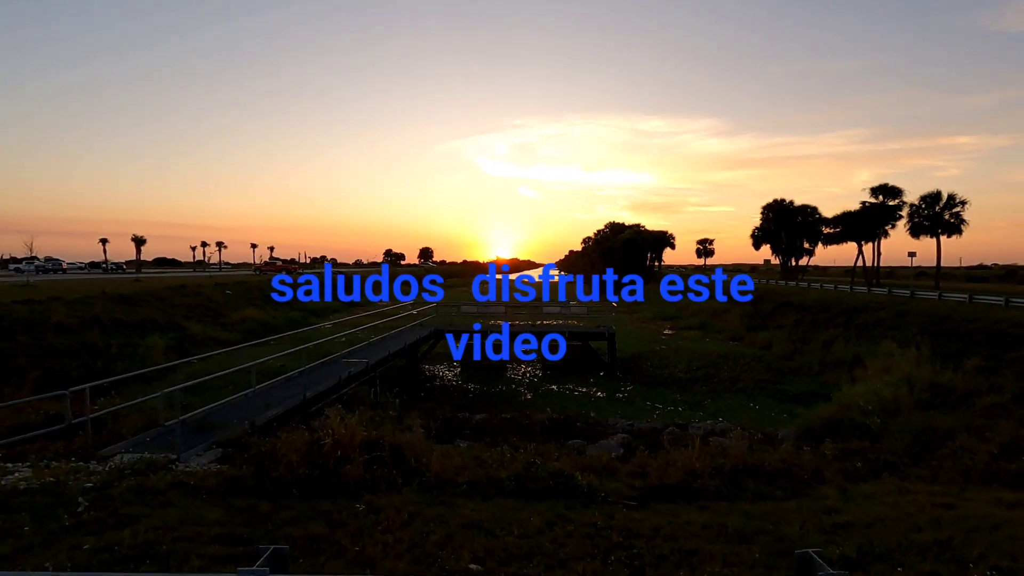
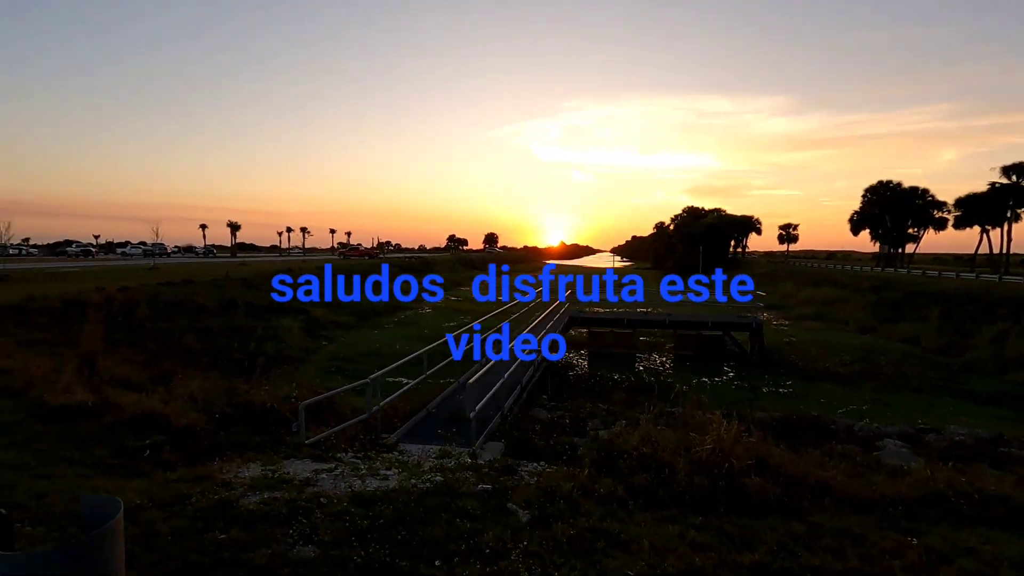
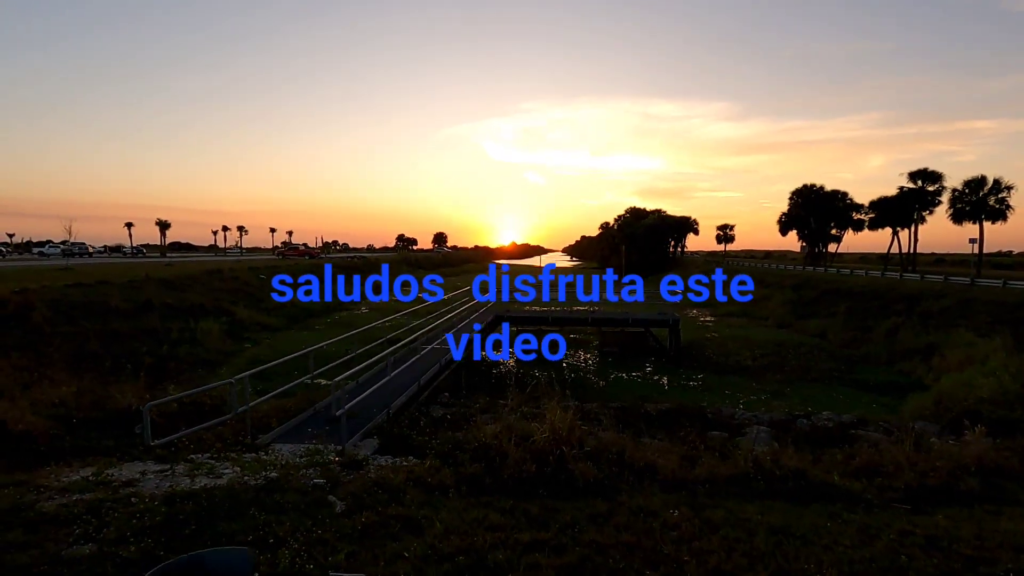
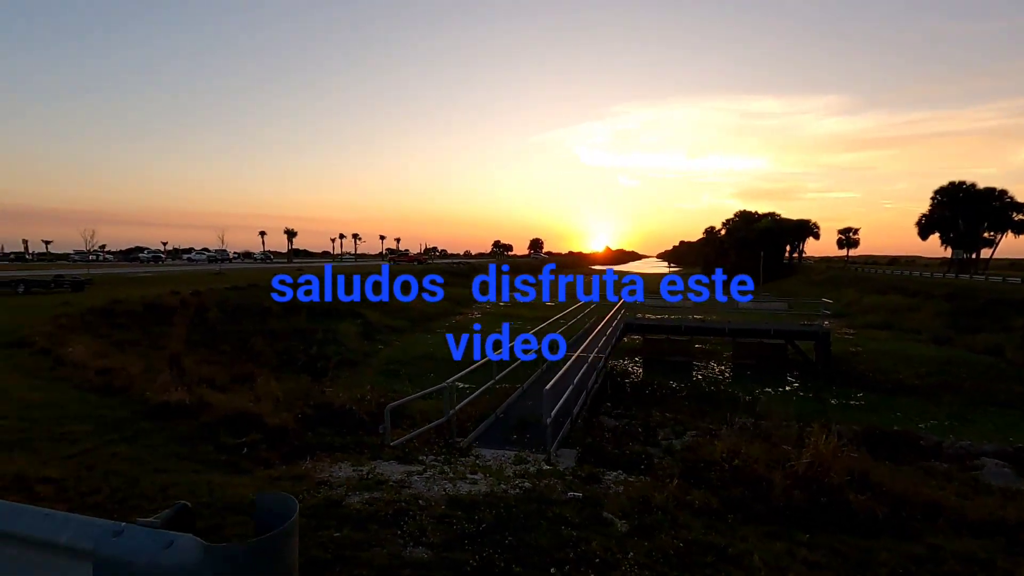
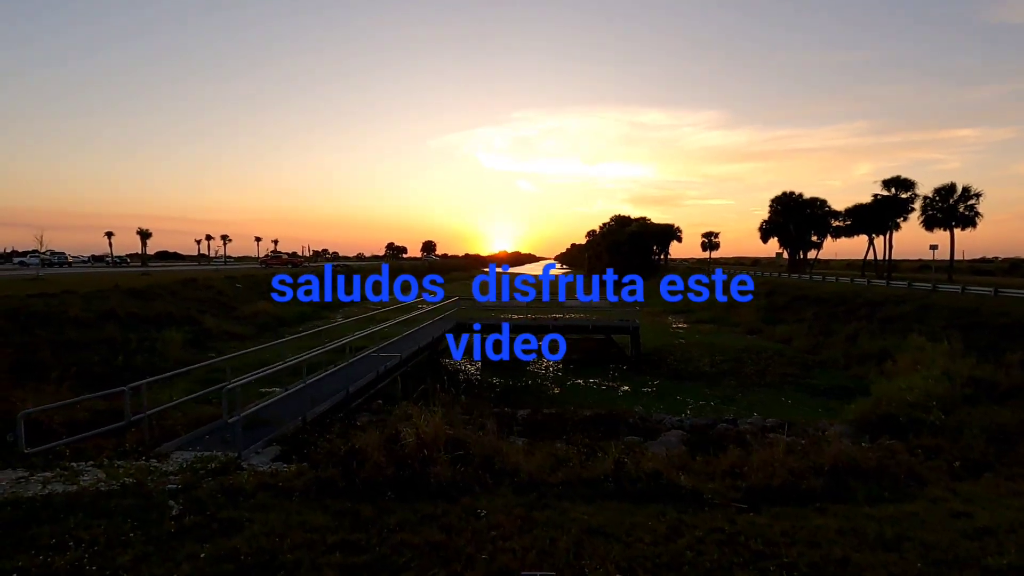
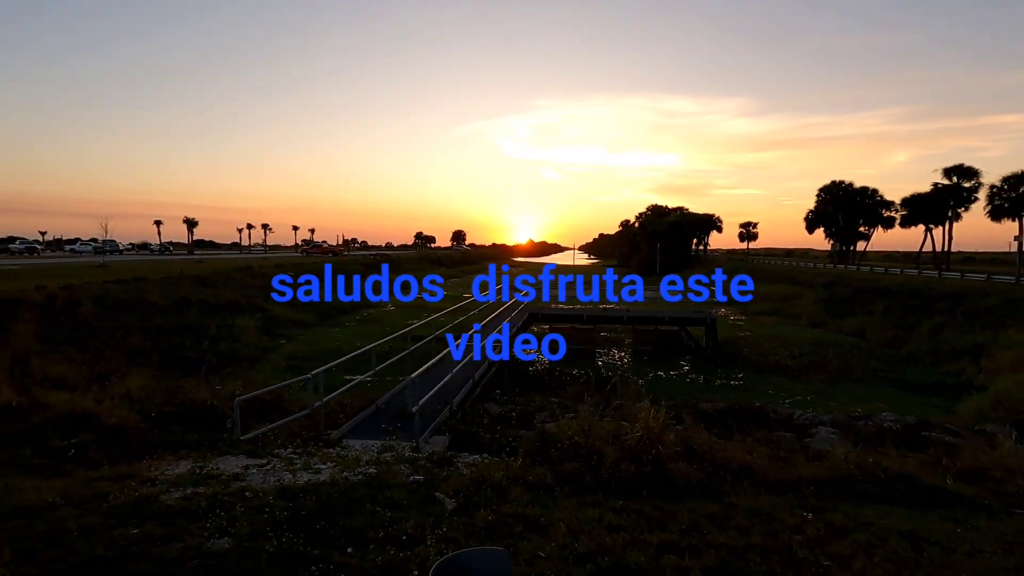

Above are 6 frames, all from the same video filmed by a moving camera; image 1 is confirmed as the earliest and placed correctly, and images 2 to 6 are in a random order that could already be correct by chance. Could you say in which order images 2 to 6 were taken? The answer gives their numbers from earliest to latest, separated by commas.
5, 3, 6, 2, 4
